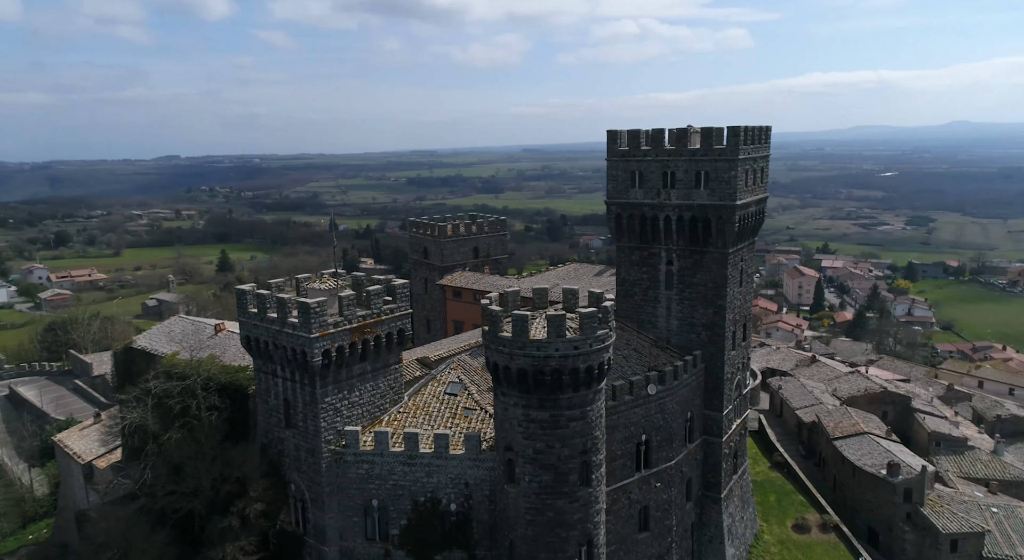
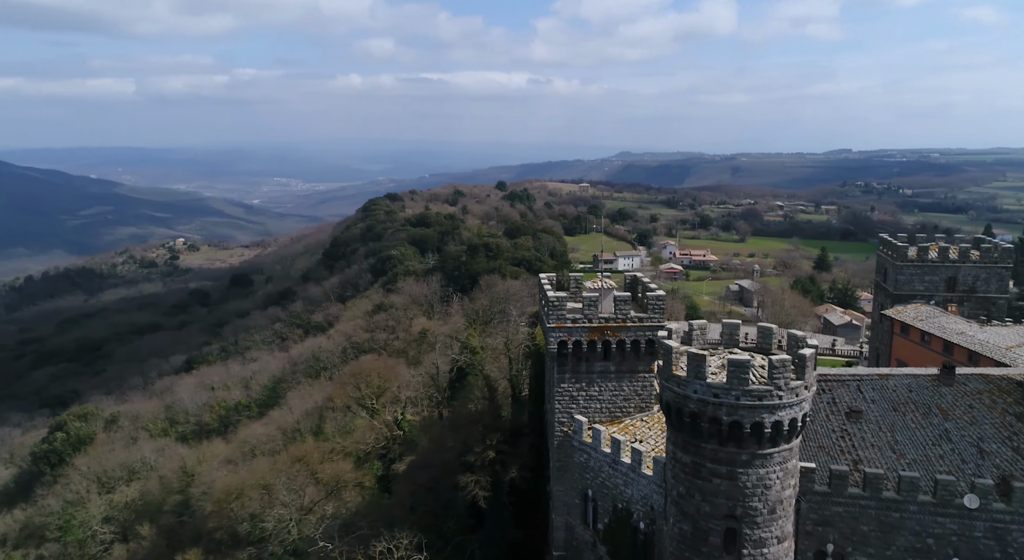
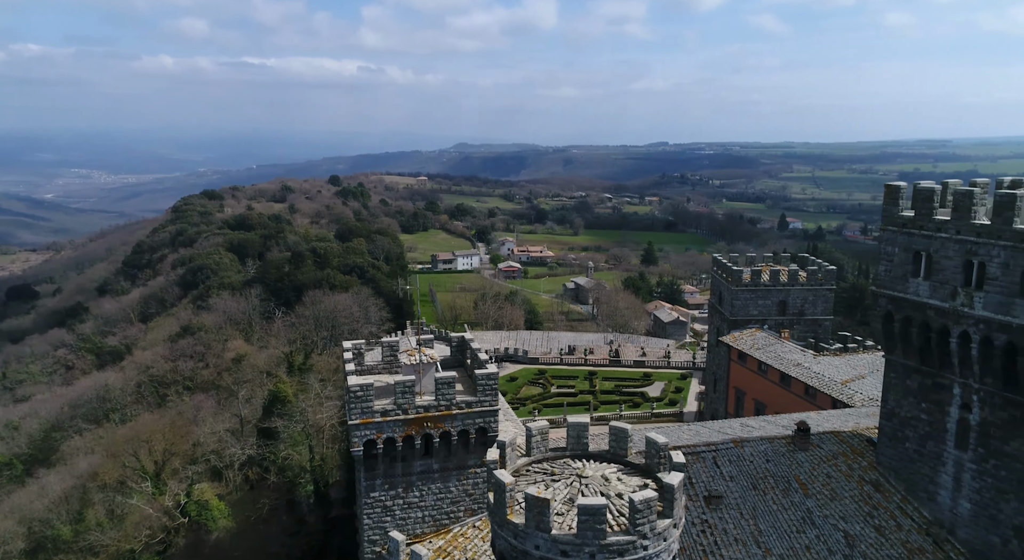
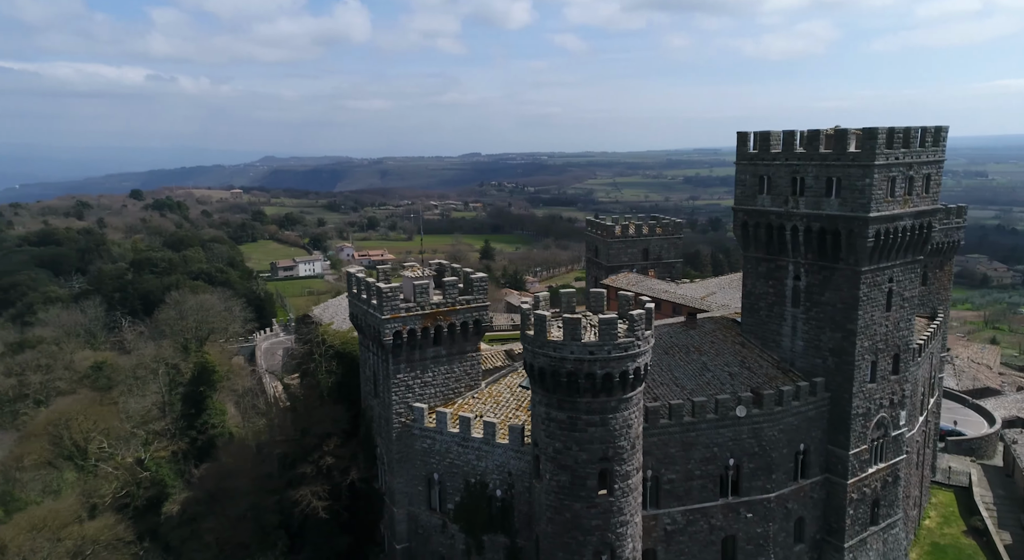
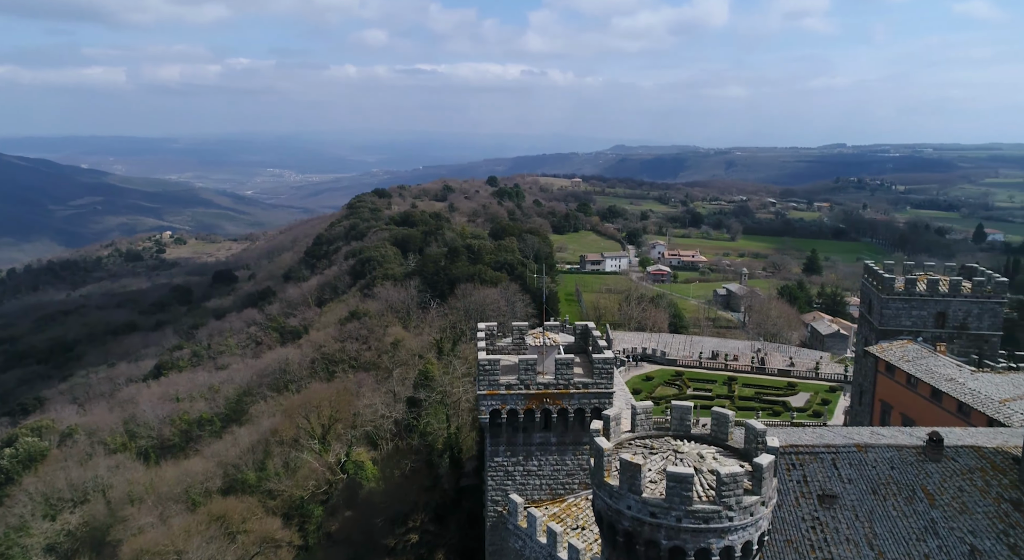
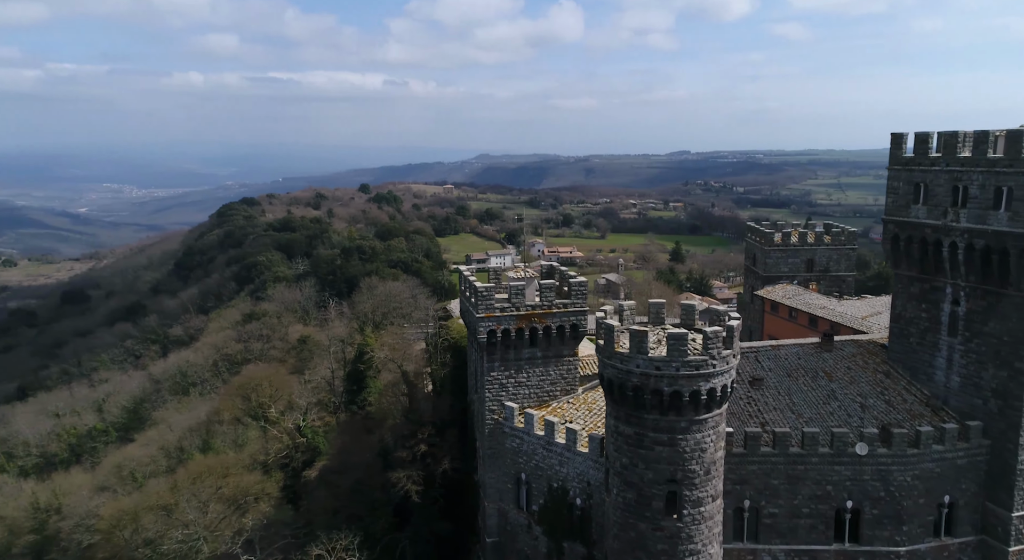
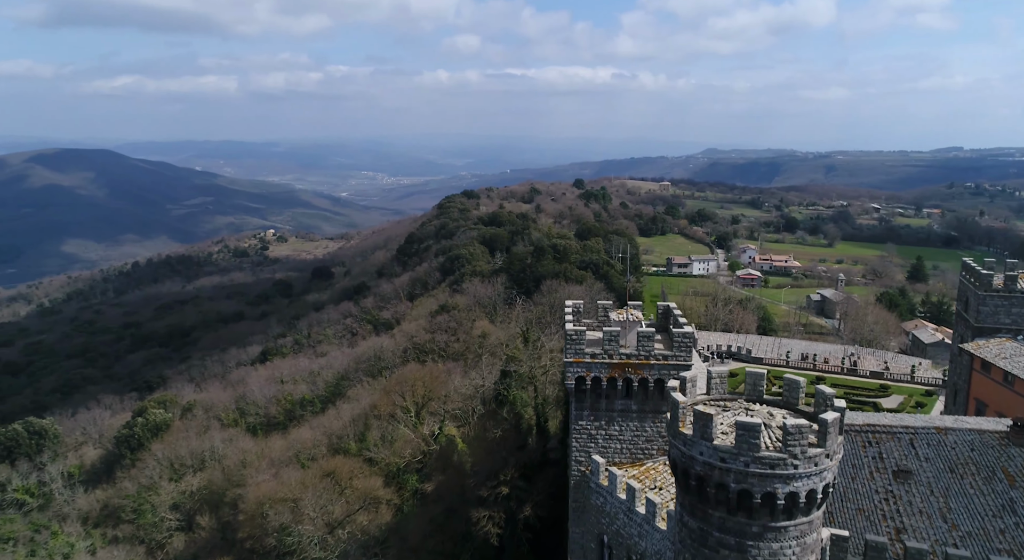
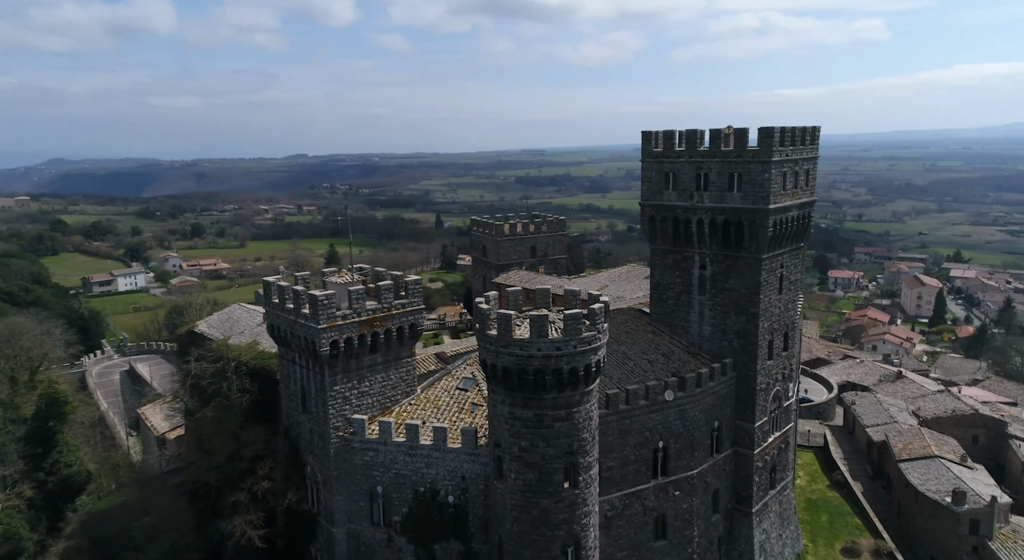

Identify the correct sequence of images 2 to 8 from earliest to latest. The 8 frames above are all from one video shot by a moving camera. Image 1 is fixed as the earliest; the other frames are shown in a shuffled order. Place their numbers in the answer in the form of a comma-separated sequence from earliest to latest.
8, 4, 6, 2, 7, 5, 3
